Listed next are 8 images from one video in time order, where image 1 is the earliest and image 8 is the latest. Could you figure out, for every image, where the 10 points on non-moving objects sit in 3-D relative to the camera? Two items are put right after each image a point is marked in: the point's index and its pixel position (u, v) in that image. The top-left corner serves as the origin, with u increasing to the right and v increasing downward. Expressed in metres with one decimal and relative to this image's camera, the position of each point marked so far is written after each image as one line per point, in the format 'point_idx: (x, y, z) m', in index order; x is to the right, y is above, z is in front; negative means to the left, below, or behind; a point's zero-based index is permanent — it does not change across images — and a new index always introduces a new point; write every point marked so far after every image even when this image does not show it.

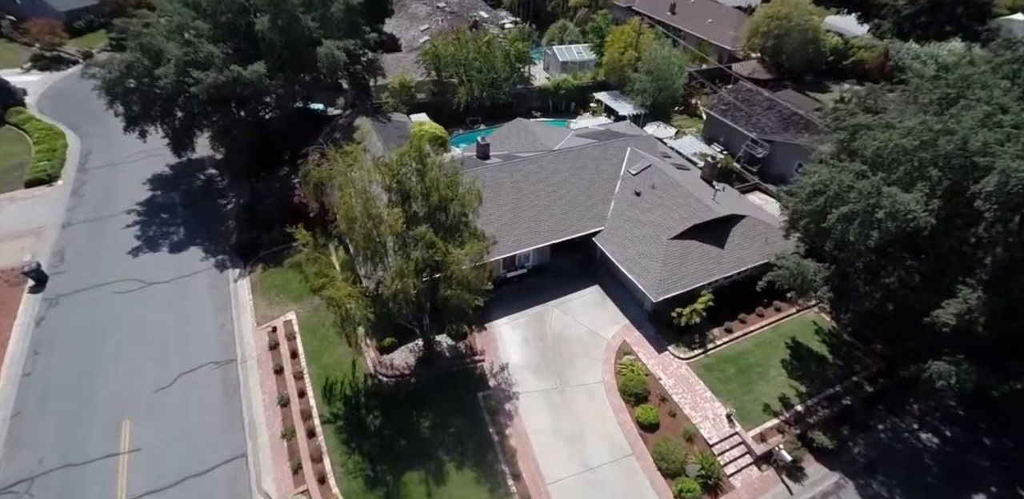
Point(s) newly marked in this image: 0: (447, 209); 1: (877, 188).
0: (-2.5, +1.6, +19.5) m
1: (+13.6, +2.3, +18.9) m
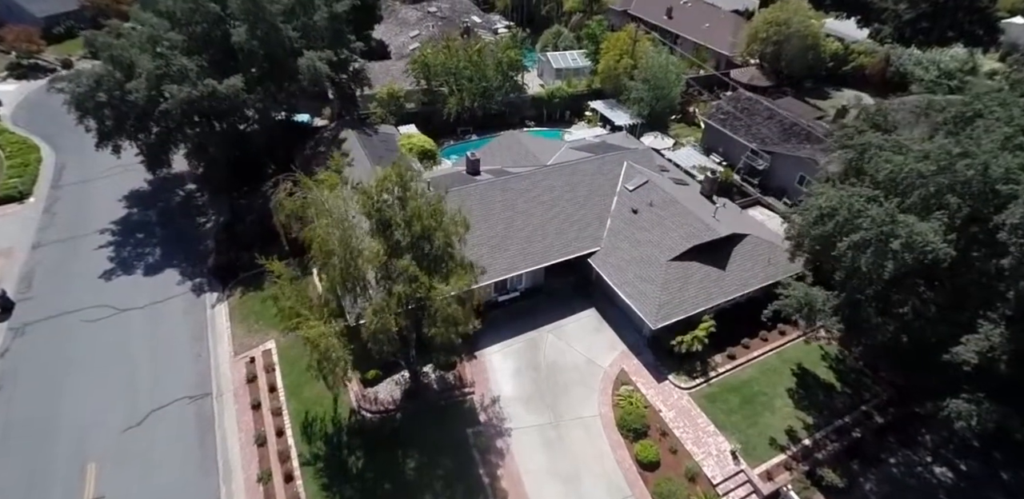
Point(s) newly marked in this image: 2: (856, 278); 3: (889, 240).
0: (-2.9, +0.4, +18.2) m
1: (+13.2, +1.2, +17.7) m
2: (+13.1, -1.1, +19.5) m
3: (+13.0, +0.3, +17.6) m
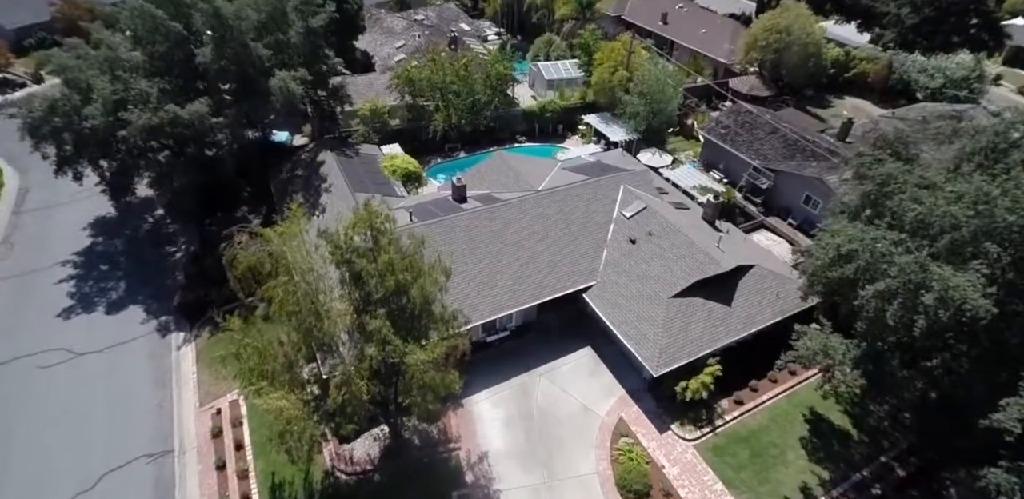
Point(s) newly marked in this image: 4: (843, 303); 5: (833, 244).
0: (-3.4, -1.4, +16.2) m
1: (+12.7, -0.5, +15.8) m
2: (+12.7, -2.7, +17.6) m
3: (+12.6, -1.3, +15.8) m
4: (+12.8, -2.1, +19.8) m
5: (+11.9, +0.2, +18.9) m
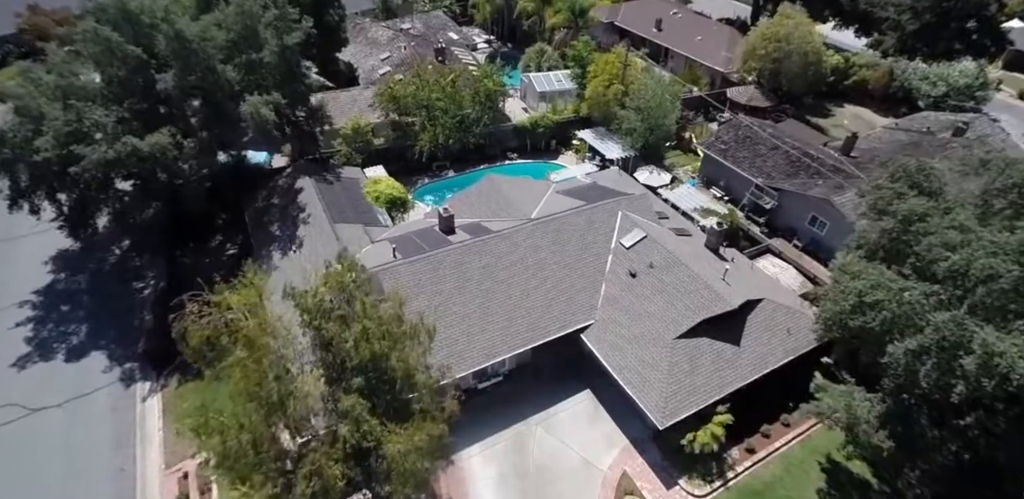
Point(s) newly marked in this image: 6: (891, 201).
0: (-3.6, -3.2, +14.4) m
1: (+12.5, -2.0, +14.2) m
2: (+12.4, -4.3, +16.0) m
3: (+12.3, -2.9, +14.2) m
4: (+12.6, -3.6, +18.2) m
5: (+11.6, -1.4, +17.3) m
6: (+14.0, +1.8, +18.8) m
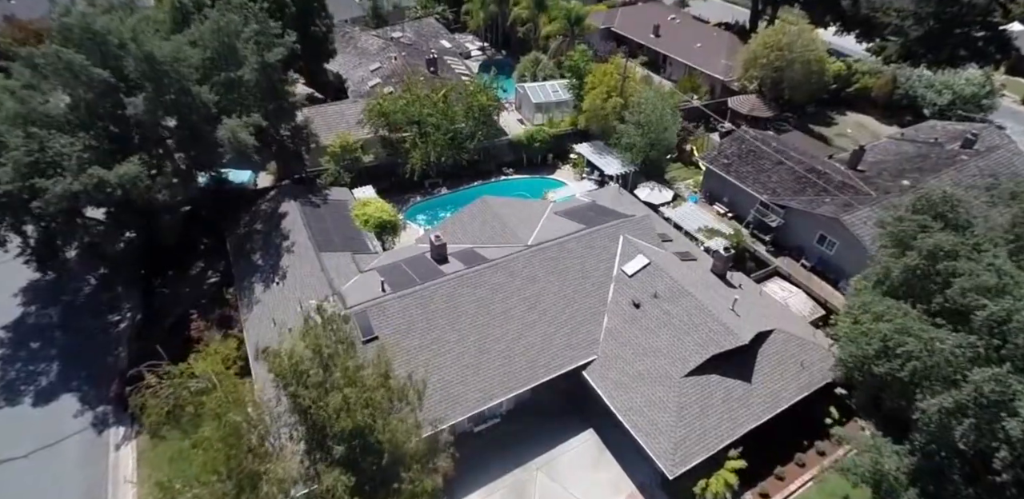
0: (-3.7, -4.6, +13.0) m
1: (+12.4, -3.3, +12.9) m
2: (+12.4, -5.5, +14.7) m
3: (+12.3, -4.1, +12.9) m
4: (+12.5, -4.9, +16.9) m
5: (+11.5, -2.7, +16.0) m
6: (+13.9, +0.6, +17.5) m
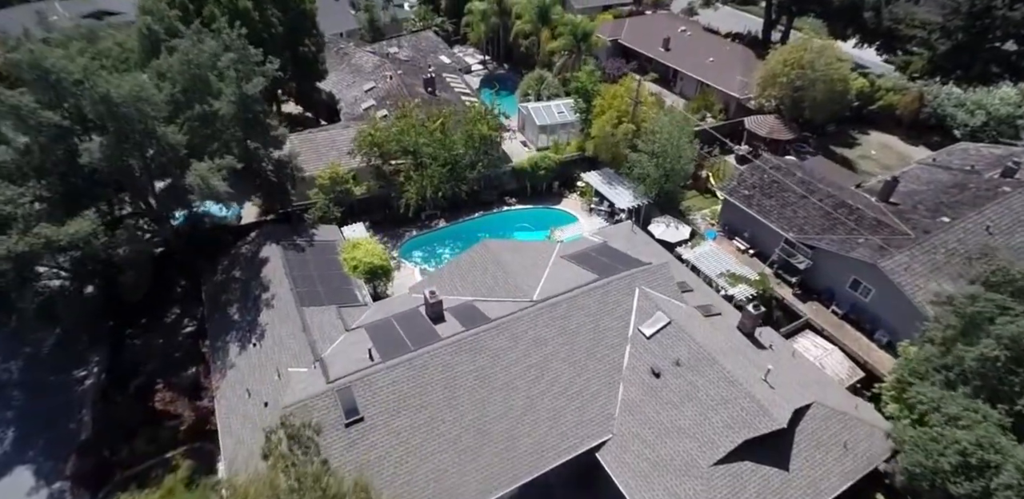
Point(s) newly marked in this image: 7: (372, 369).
0: (-3.6, -7.1, +10.4) m
1: (+12.5, -5.8, +10.3) m
2: (+12.5, -8.0, +12.1) m
3: (+12.4, -6.6, +10.2) m
4: (+12.6, -7.4, +14.3) m
5: (+11.6, -5.1, +13.3) m
6: (+14.0, -1.9, +14.9) m
7: (-5.3, -4.5, +19.2) m
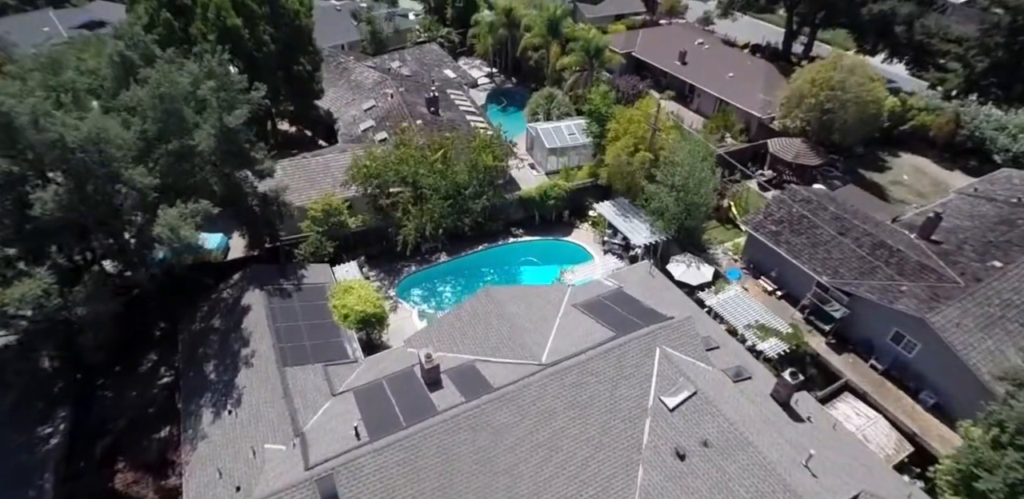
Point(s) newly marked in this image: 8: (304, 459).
0: (-3.5, -9.3, +8.0) m
1: (+12.5, -8.2, +7.7) m
2: (+12.5, -10.4, +9.5) m
3: (+12.4, -9.0, +7.7) m
4: (+12.7, -9.8, +11.7) m
5: (+11.7, -7.5, +10.8) m
6: (+14.1, -4.3, +12.3) m
7: (-5.1, -6.7, +16.8) m
8: (-6.8, -6.9, +16.7) m
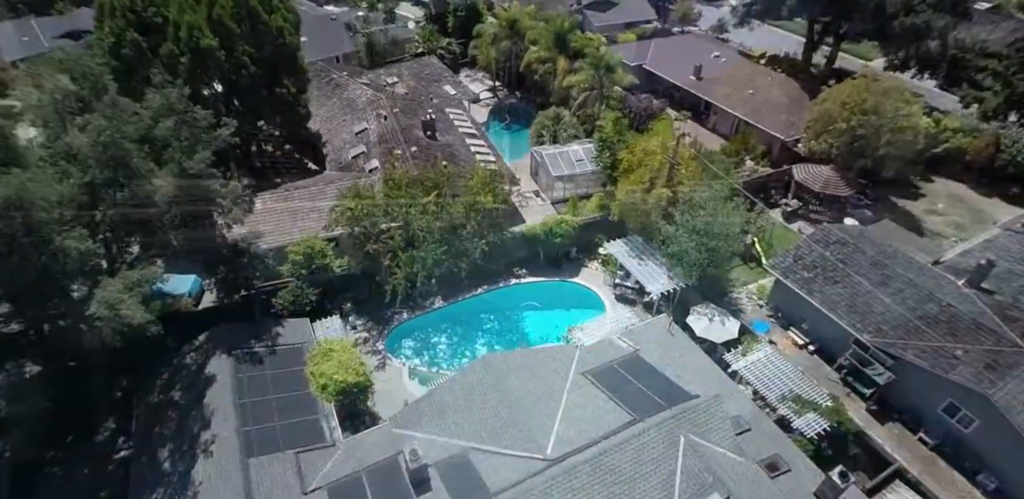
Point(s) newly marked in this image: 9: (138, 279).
0: (-3.6, -11.9, +5.2) m
1: (+12.4, -10.8, +4.8) m
2: (+12.4, -13.0, +6.6) m
3: (+12.3, -11.7, +4.7) m
4: (+12.6, -12.4, +8.8) m
5: (+11.6, -10.1, +7.8) m
6: (+14.1, -7.0, +9.3) m
7: (-5.2, -9.2, +14.0) m
8: (-6.9, -9.4, +13.9) m
9: (-12.4, -0.9, +17.1) m
